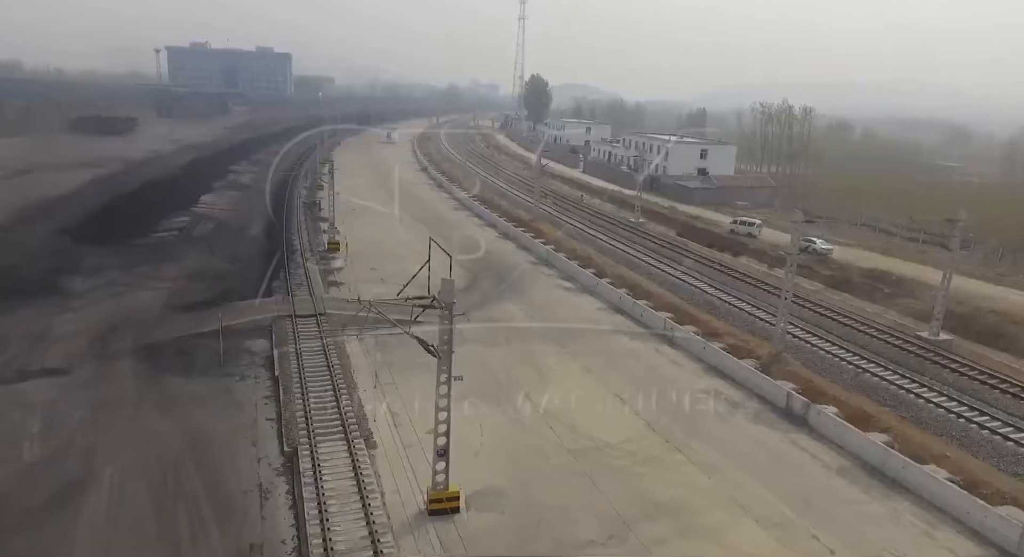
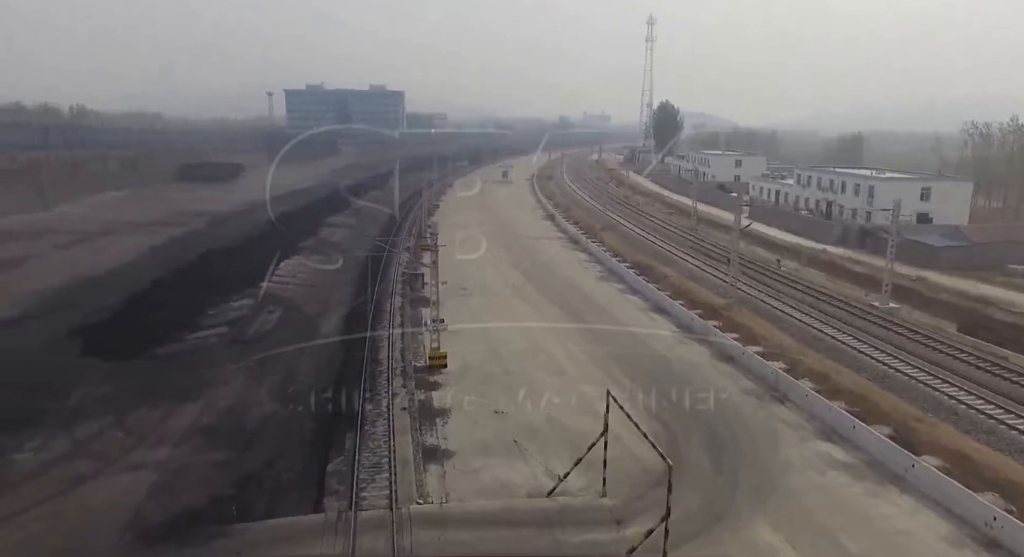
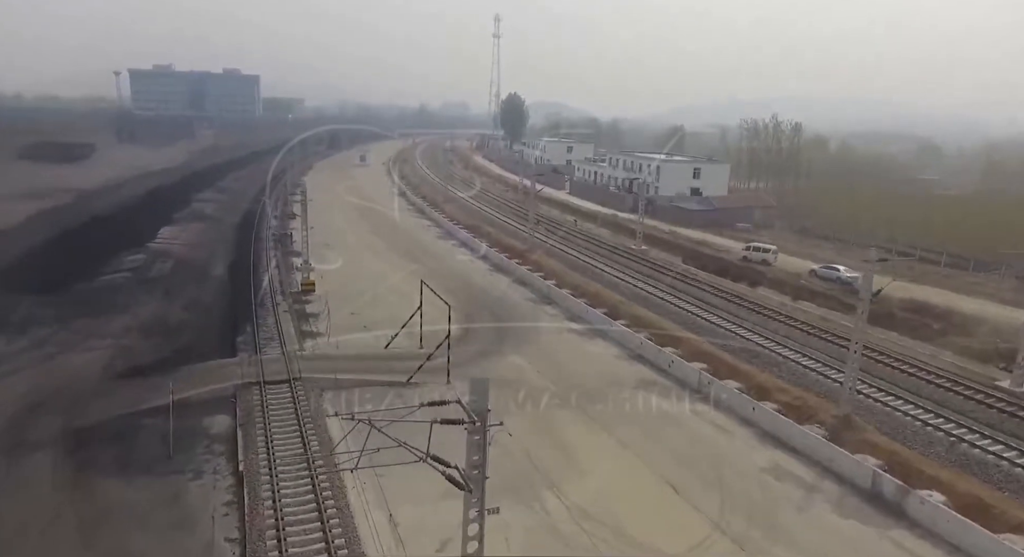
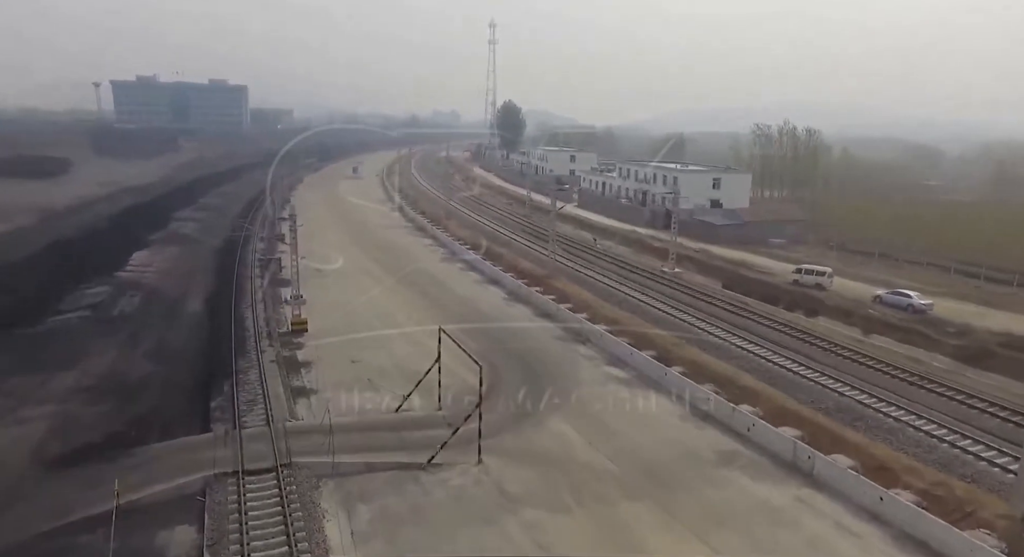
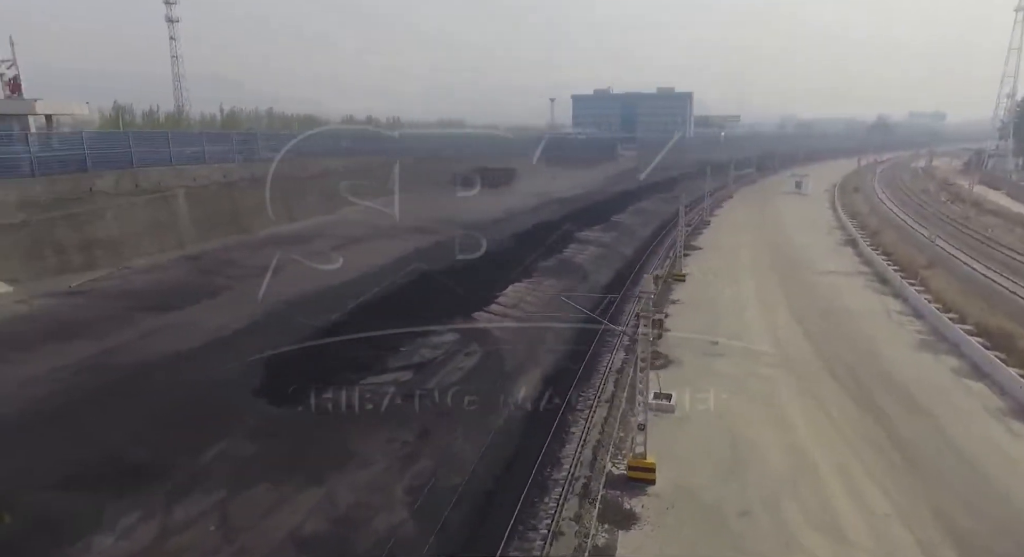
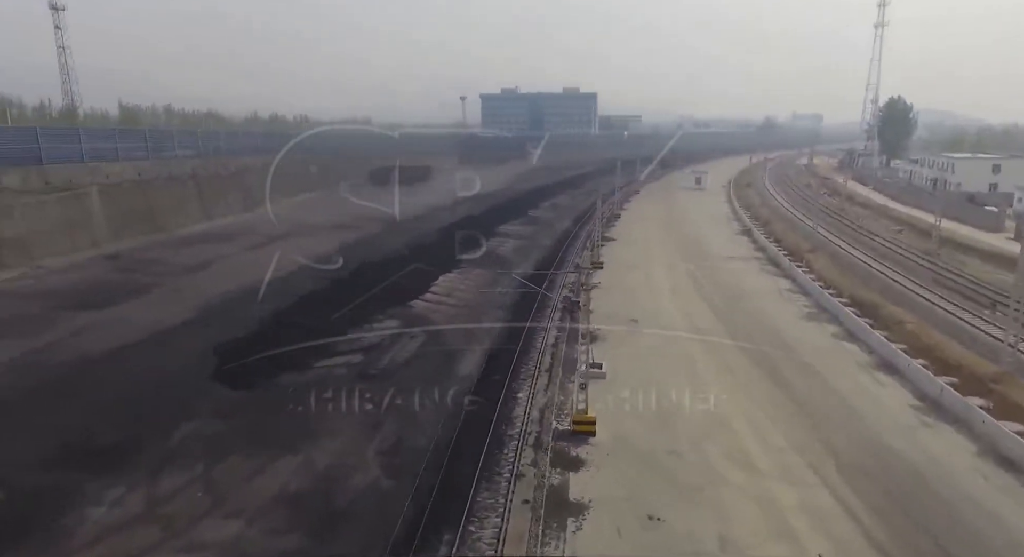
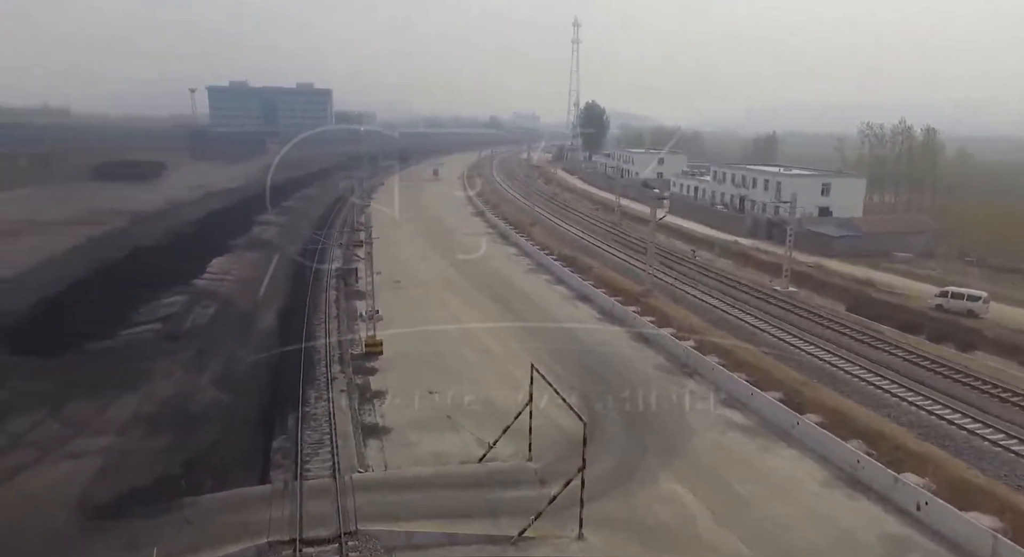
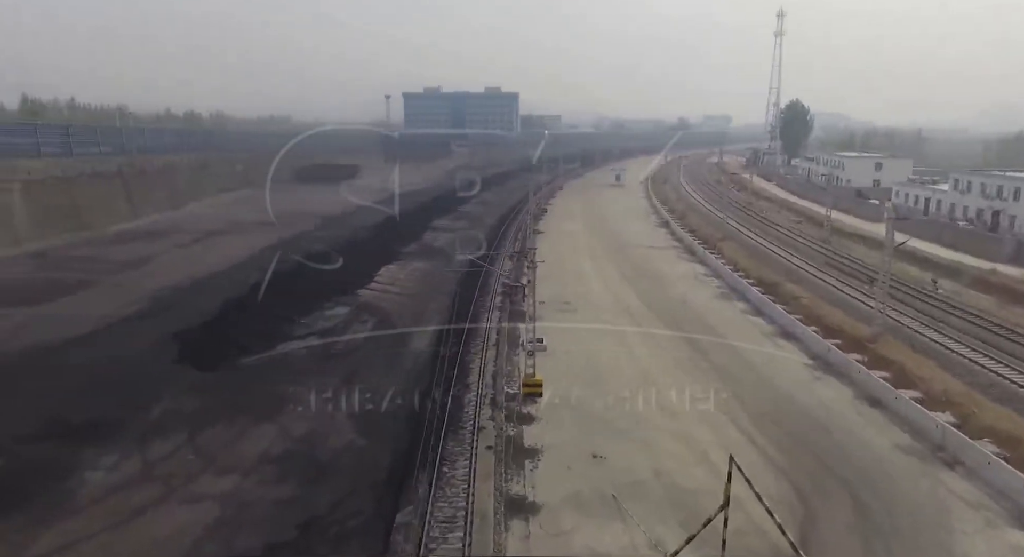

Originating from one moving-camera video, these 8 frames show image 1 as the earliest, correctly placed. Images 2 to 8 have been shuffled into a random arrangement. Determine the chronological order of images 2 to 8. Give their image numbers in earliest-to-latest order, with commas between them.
3, 4, 7, 2, 8, 6, 5
